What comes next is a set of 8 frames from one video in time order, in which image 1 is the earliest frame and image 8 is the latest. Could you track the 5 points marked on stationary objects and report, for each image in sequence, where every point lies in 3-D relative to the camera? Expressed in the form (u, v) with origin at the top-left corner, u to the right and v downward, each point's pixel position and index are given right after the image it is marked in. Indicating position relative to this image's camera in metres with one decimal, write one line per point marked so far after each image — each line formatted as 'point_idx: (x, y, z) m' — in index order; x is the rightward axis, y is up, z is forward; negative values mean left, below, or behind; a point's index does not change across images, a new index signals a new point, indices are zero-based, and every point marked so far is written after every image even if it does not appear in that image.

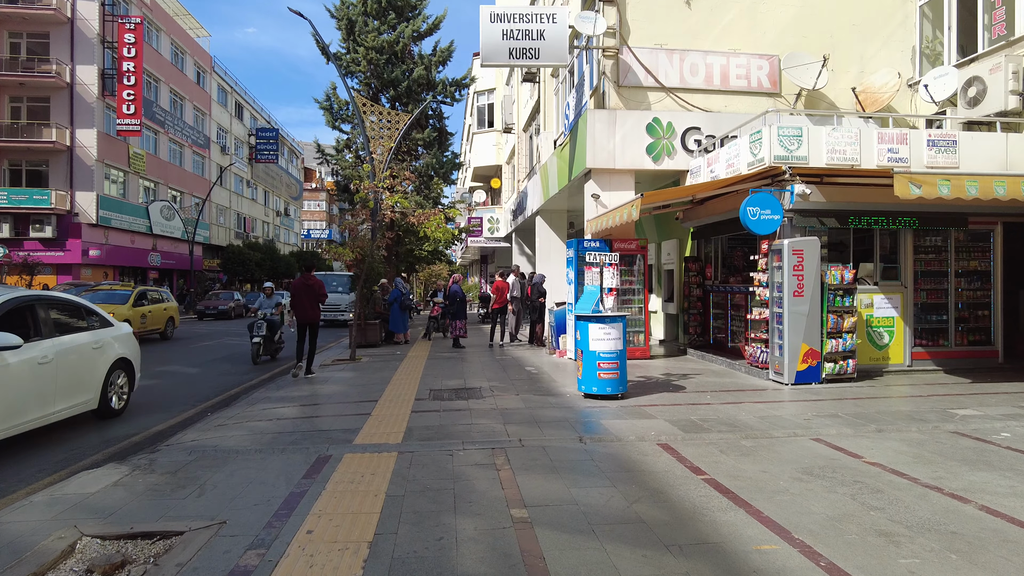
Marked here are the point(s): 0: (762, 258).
0: (+3.7, +0.4, +9.5) m
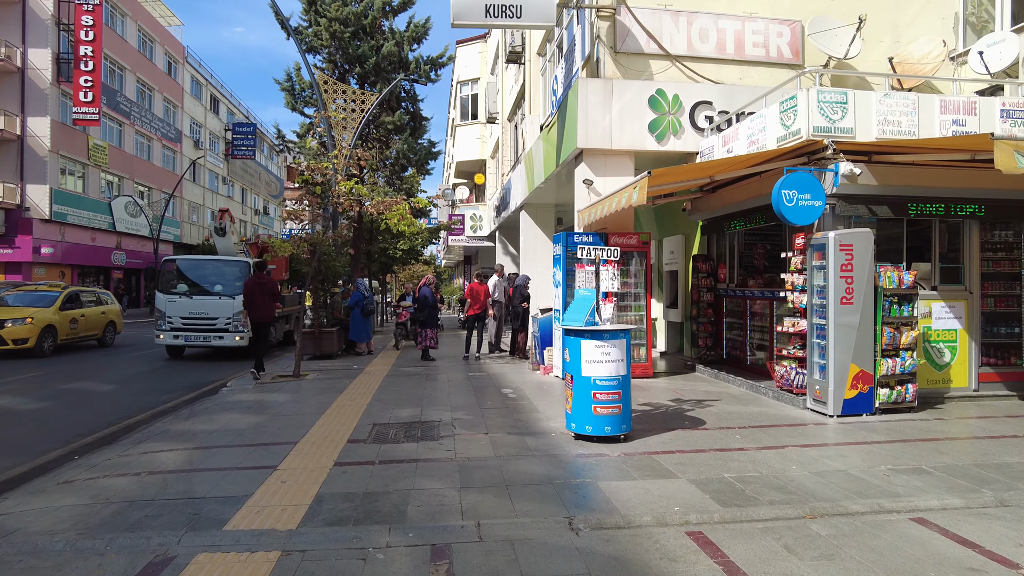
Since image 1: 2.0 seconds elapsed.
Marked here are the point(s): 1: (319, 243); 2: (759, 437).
0: (+3.4, +0.4, +7.6) m
1: (-3.7, +0.9, +12.4) m
2: (+2.3, -1.4, +6.0) m
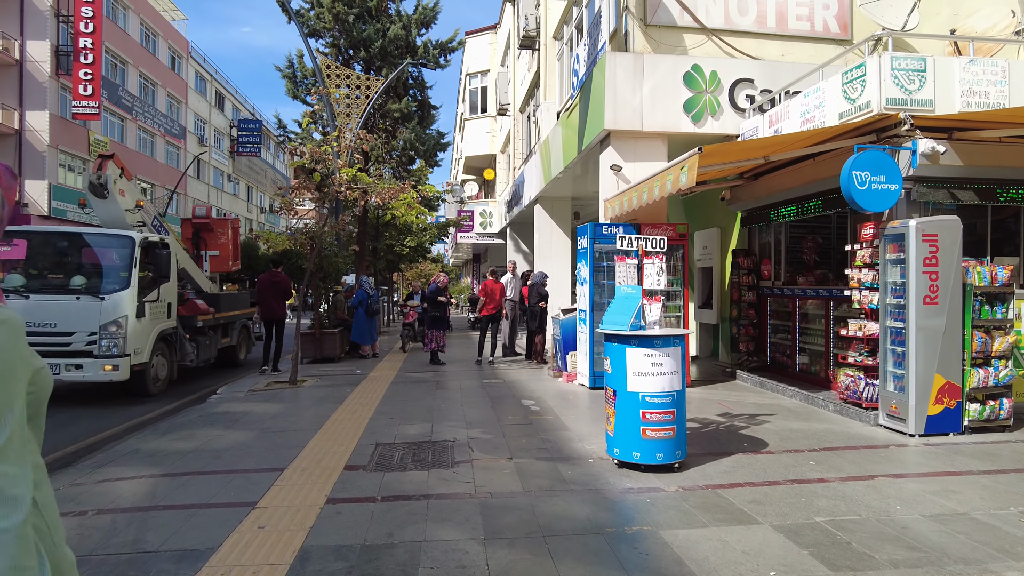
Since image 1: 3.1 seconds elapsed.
0: (+3.6, +0.4, +6.6) m
1: (-3.4, +0.9, +11.5) m
2: (+2.5, -1.4, +5.0) m
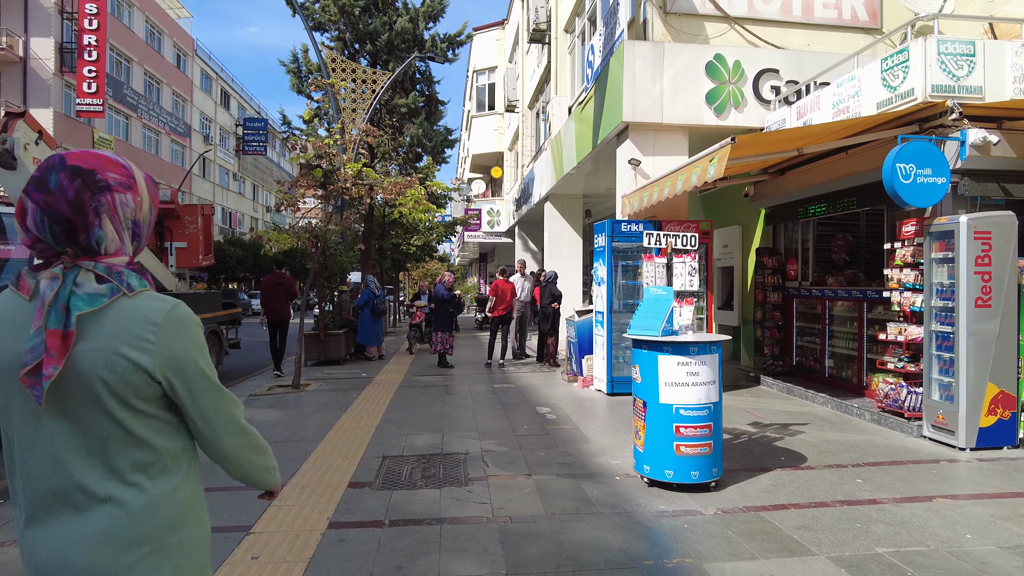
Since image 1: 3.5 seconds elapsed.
0: (+3.8, +0.4, +6.1) m
1: (-3.2, +0.9, +11.1) m
2: (+2.7, -1.4, +4.6) m
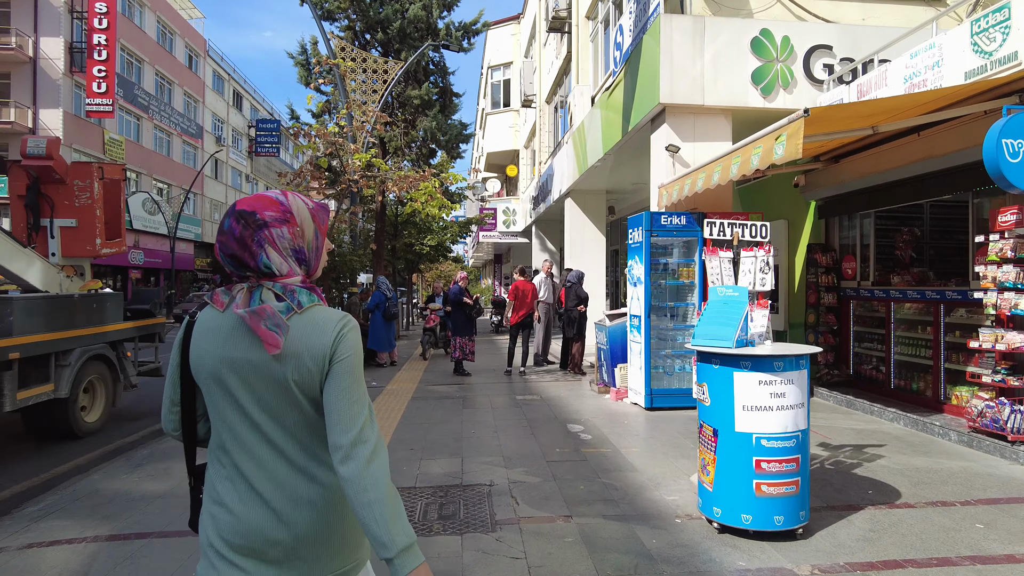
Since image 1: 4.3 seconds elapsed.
0: (+4.0, +0.4, +5.2) m
1: (-2.9, +0.9, +10.3) m
2: (+2.9, -1.4, +3.7) m
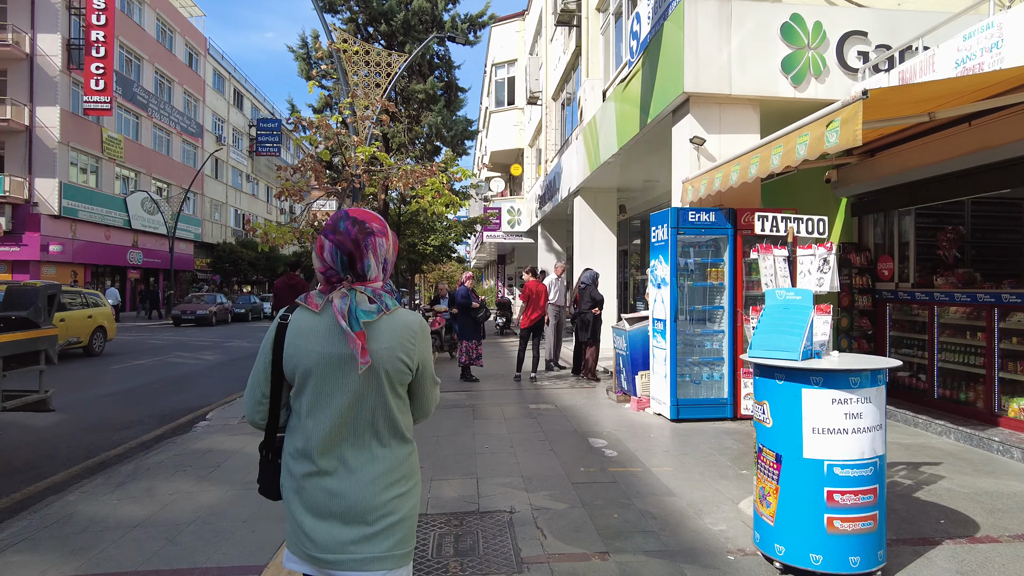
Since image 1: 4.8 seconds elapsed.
0: (+4.2, +0.4, +4.7) m
1: (-2.7, +0.9, +9.8) m
2: (+3.0, -1.4, +3.2) m
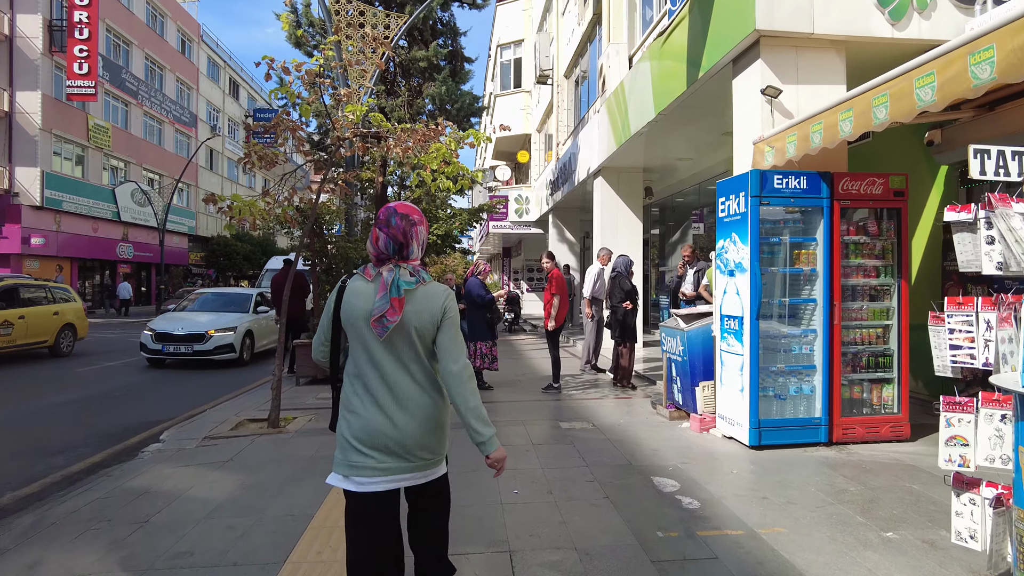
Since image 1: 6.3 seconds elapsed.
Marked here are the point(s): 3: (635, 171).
0: (+4.4, +0.5, +3.3) m
1: (-2.5, +1.0, +8.4) m
2: (+3.3, -1.3, +1.7) m
3: (+2.3, +2.2, +12.1) m
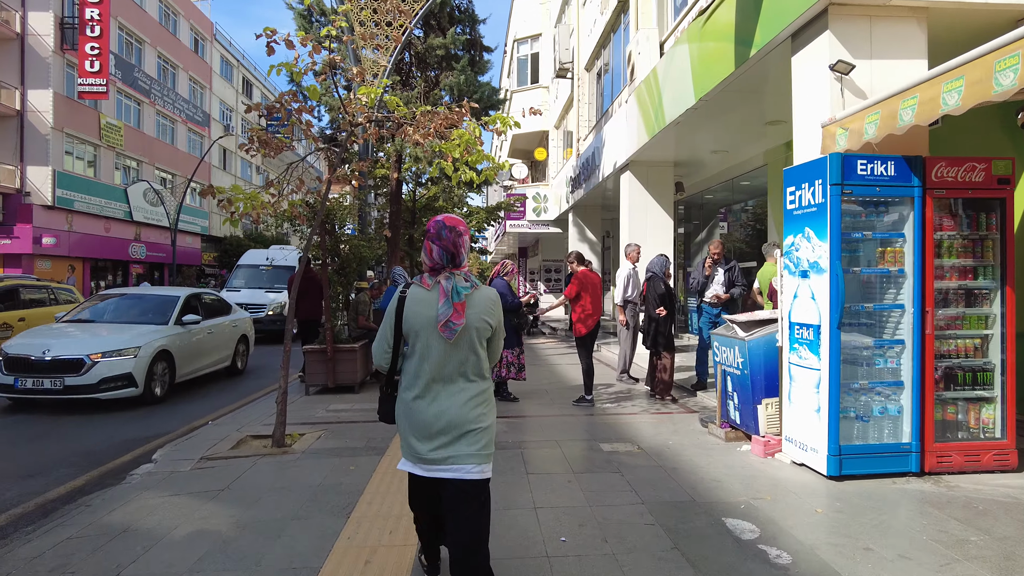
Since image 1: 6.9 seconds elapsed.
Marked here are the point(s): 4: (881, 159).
0: (+4.6, +0.4, +2.5) m
1: (-2.2, +1.0, +7.7) m
2: (+3.5, -1.3, +1.0) m
3: (+2.7, +2.2, +11.4) m
4: (+2.4, +0.8, +4.2) m
